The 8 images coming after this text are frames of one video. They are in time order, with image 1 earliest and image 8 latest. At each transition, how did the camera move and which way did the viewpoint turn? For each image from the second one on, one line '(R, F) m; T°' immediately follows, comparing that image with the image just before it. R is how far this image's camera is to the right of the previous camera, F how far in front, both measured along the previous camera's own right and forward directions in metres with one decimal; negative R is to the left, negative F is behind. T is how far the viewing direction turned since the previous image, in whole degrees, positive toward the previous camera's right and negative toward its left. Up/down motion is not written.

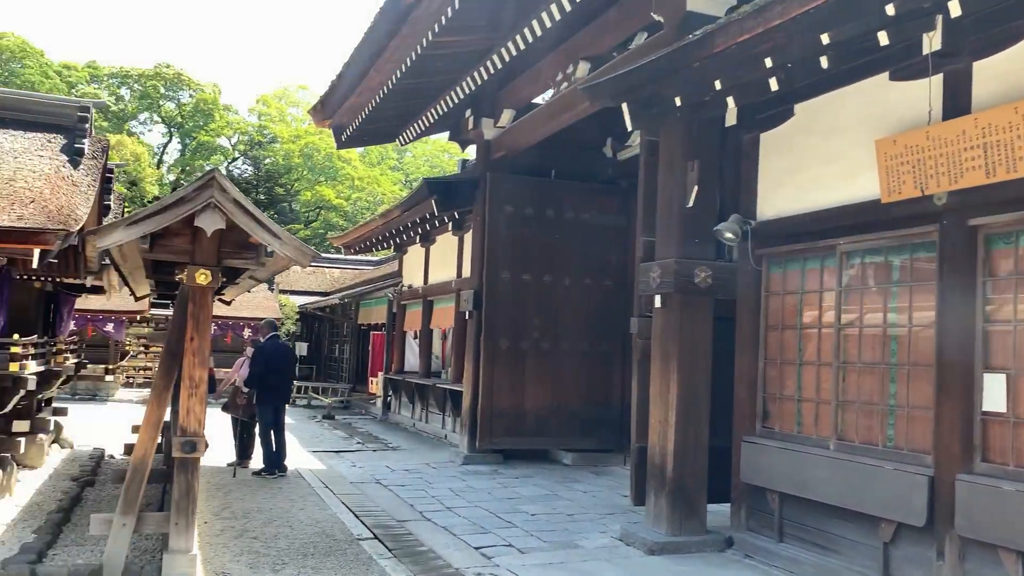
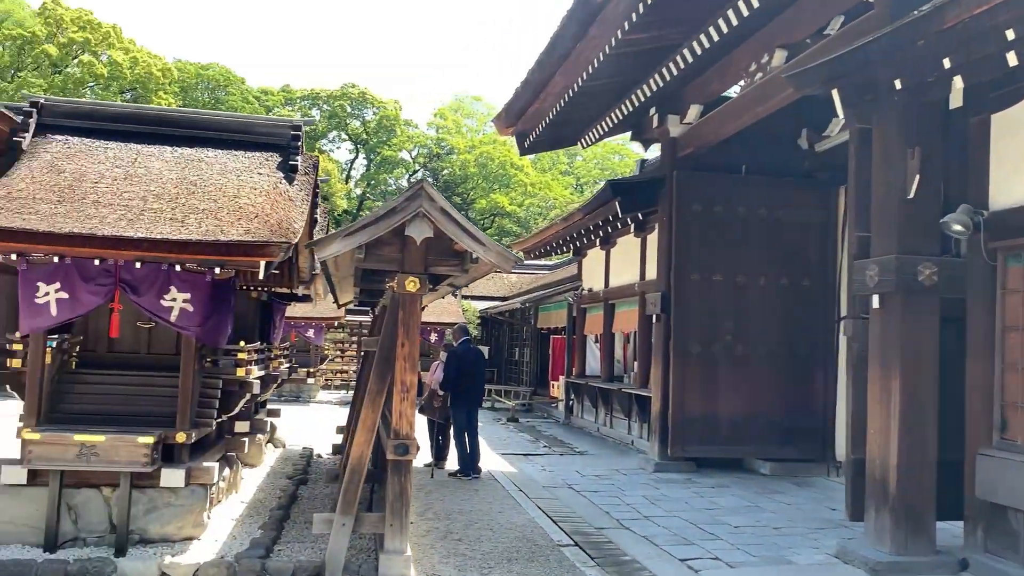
(-0.2, +0.1) m; -11°
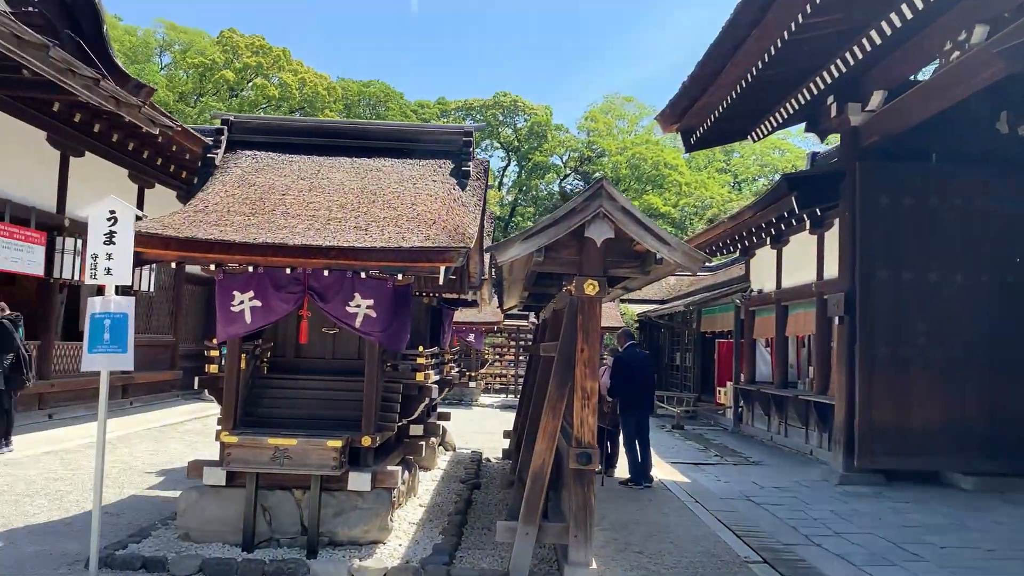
(-0.2, +0.2) m; -10°
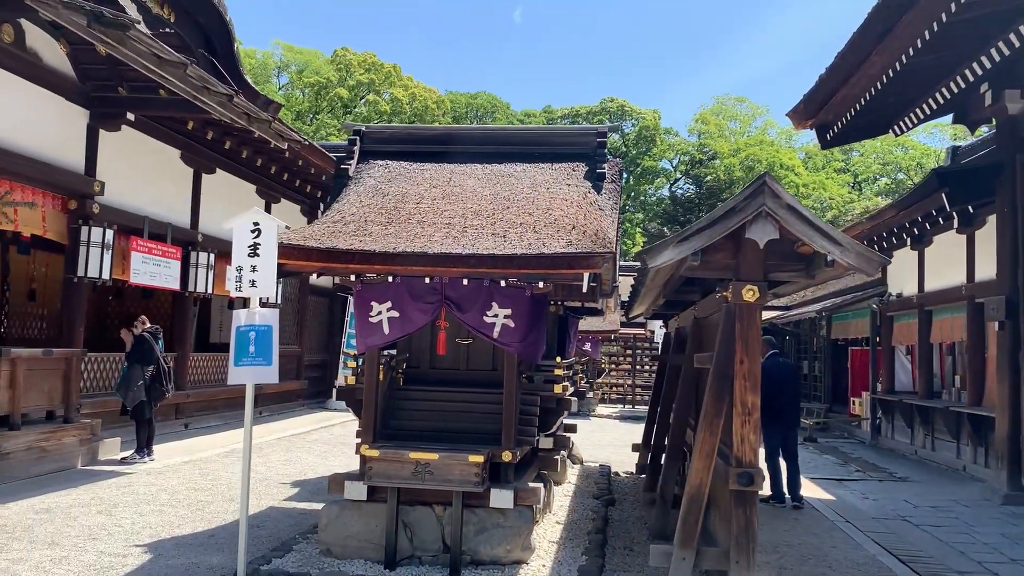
(-0.2, +0.2) m; -7°
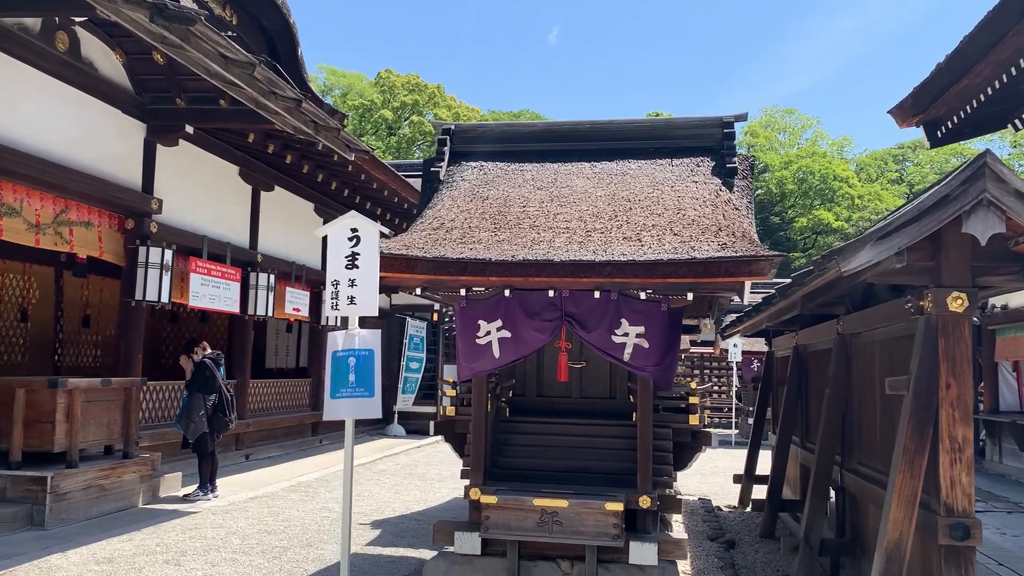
(-0.5, +0.8) m; -3°
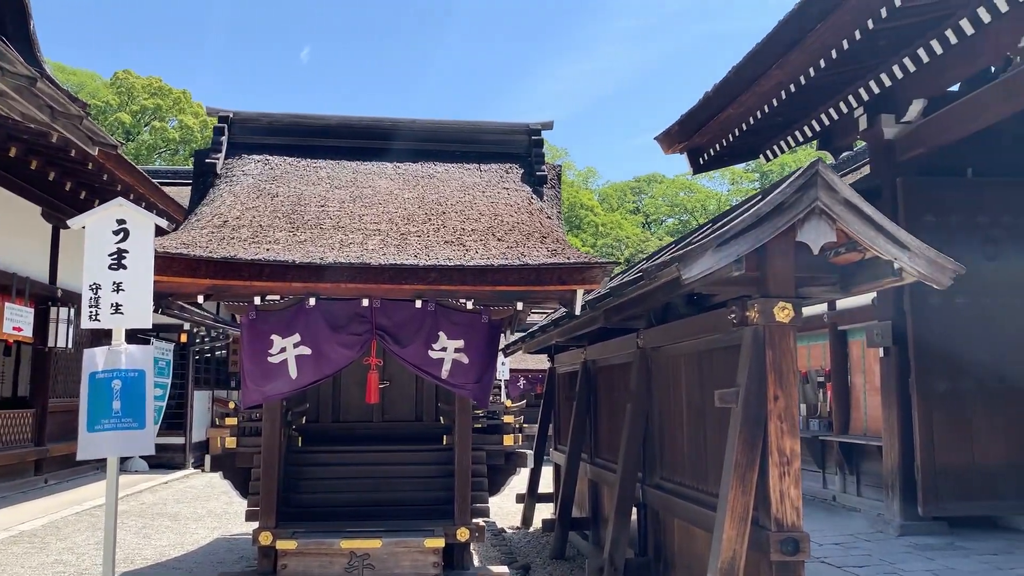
(-0.2, +0.5) m; +16°
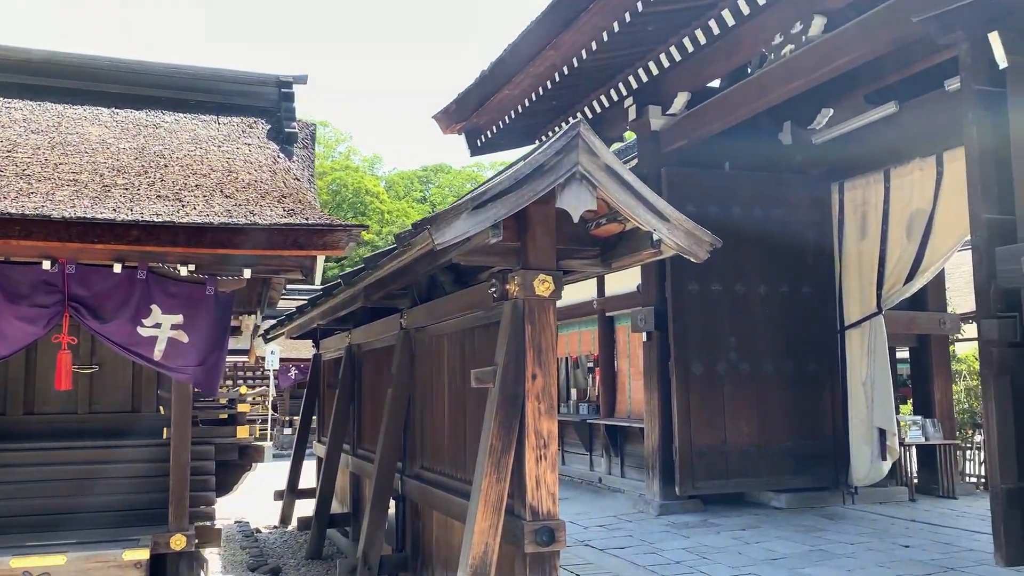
(+0.2, +0.4) m; +14°
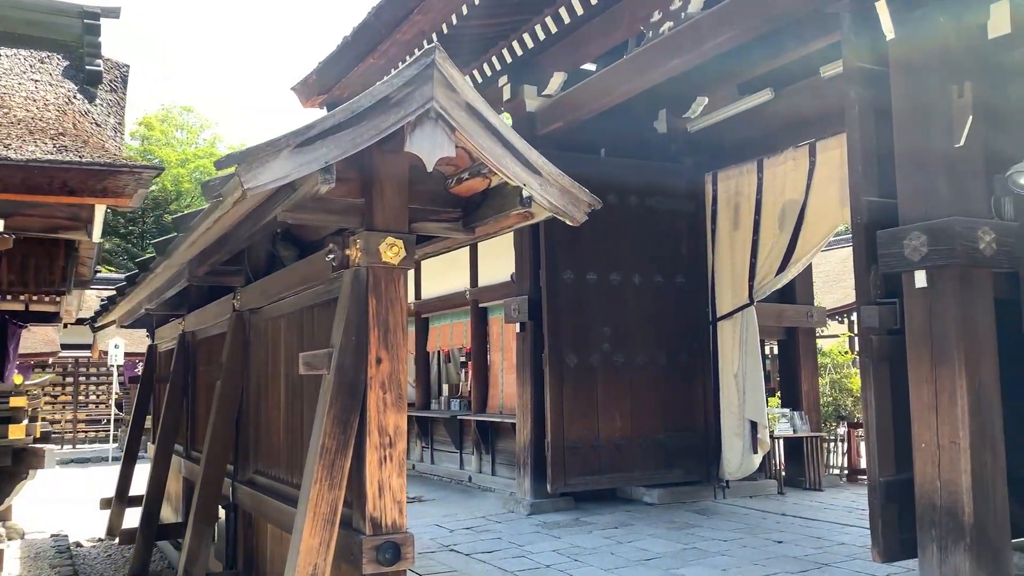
(+0.1, +0.5) m; +8°
